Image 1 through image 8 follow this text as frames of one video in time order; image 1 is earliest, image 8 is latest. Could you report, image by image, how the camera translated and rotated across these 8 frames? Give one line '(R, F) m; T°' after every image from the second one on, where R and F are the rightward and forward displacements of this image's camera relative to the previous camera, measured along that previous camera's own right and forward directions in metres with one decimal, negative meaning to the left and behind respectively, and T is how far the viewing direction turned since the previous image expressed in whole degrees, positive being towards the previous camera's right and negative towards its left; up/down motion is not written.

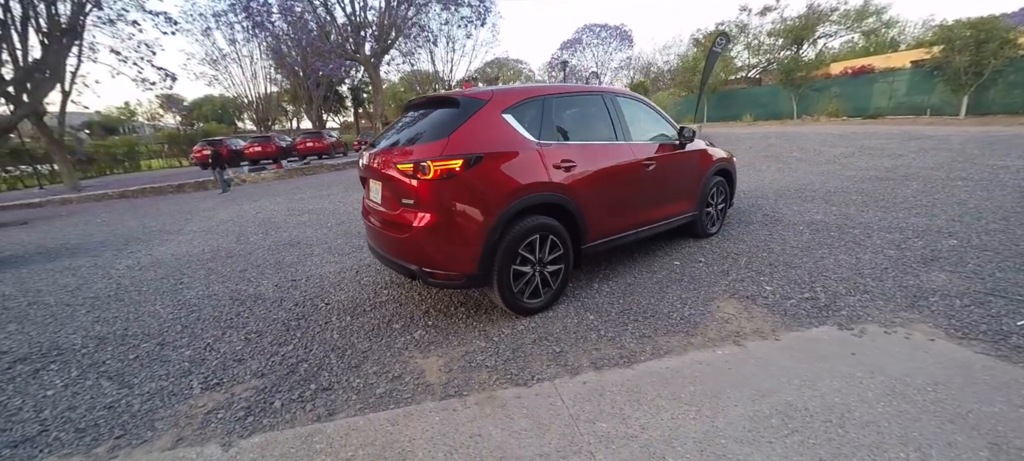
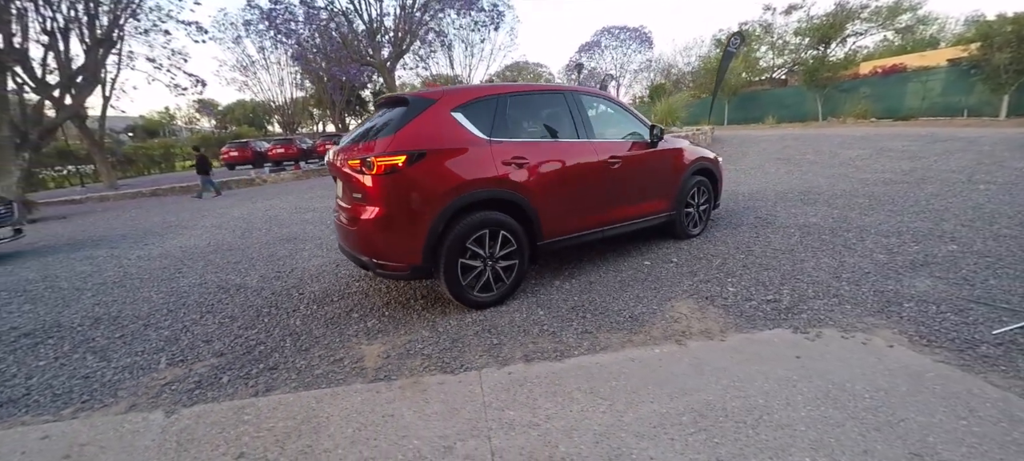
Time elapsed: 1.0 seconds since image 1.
(+0.7, 0.0) m; -5°
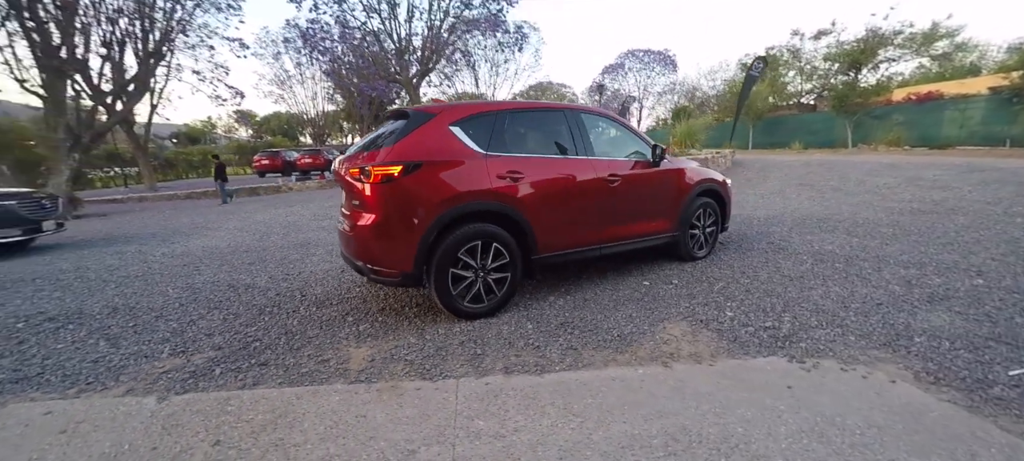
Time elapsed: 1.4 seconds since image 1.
(+0.3, 0.0) m; -4°
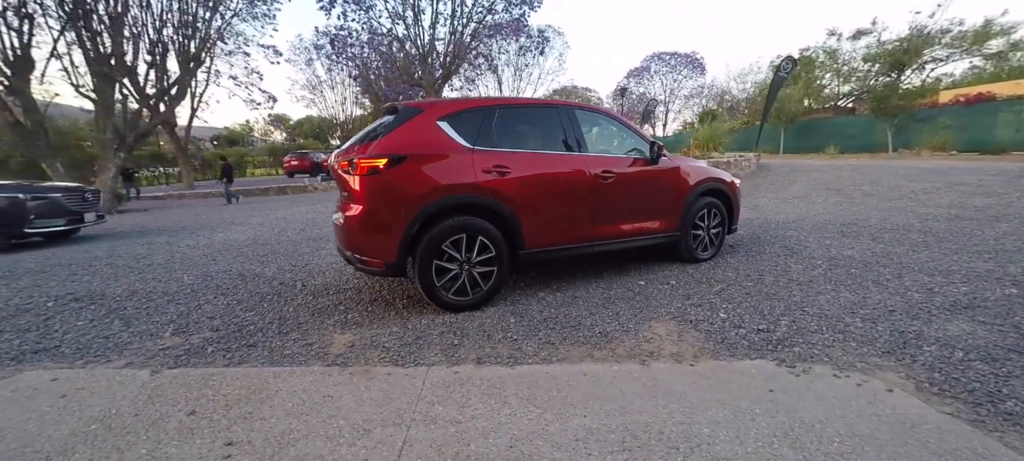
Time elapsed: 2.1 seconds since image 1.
(+0.4, 0.0) m; -4°
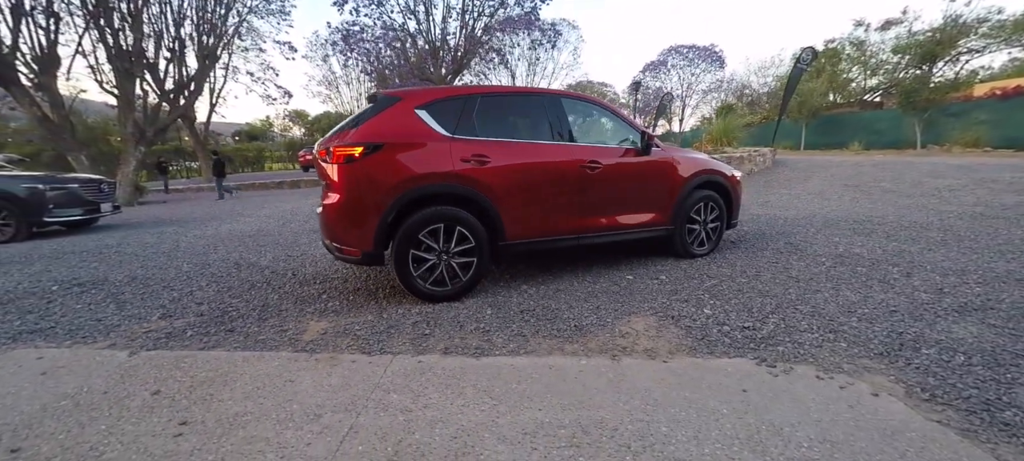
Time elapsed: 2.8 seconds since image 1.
(+0.4, +0.1) m; -3°
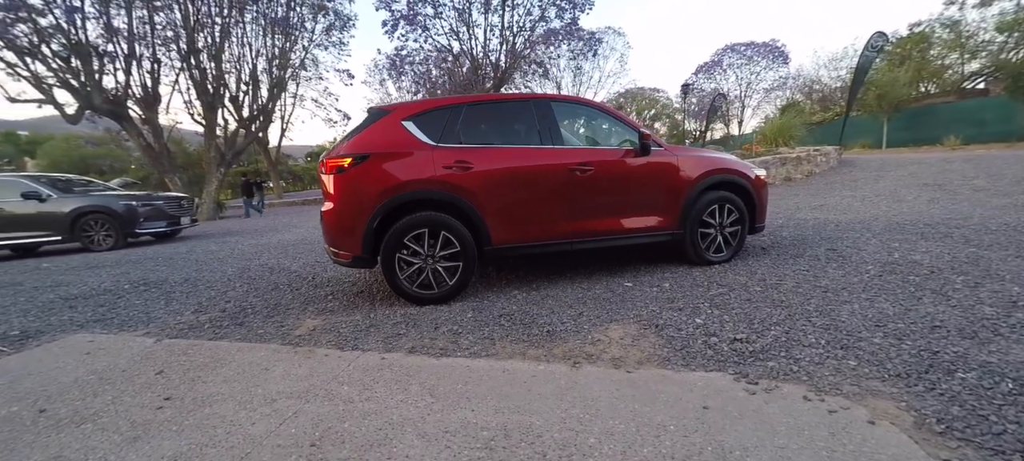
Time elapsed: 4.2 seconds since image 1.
(+0.7, +0.1) m; -10°
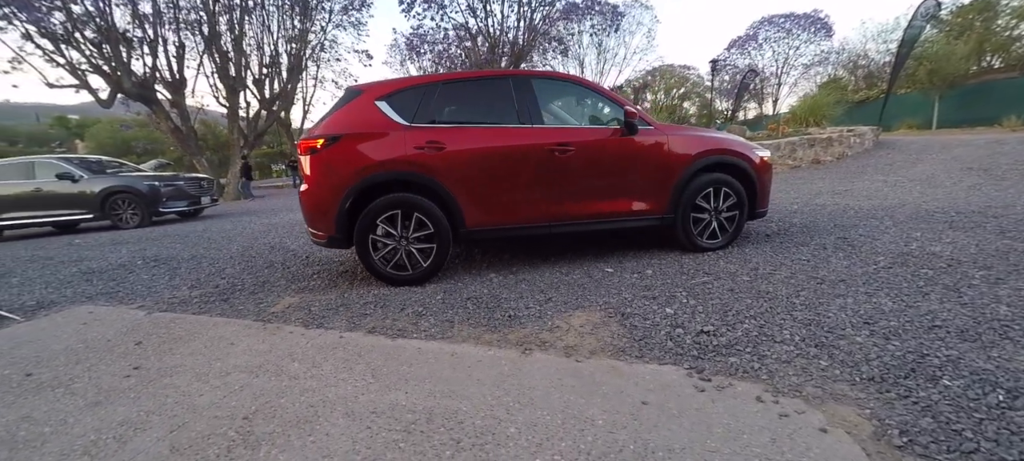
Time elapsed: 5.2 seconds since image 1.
(+0.5, +0.1) m; -5°
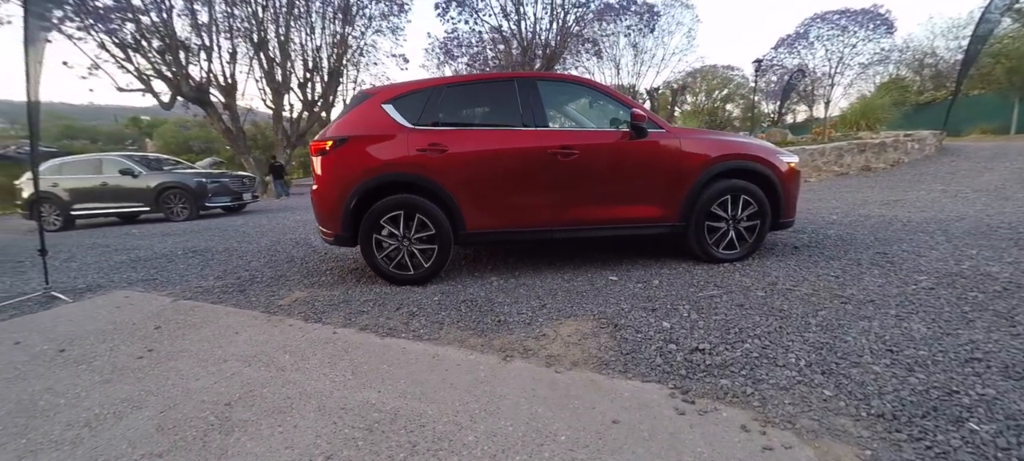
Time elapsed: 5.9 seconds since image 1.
(+0.3, +0.1) m; -6°
